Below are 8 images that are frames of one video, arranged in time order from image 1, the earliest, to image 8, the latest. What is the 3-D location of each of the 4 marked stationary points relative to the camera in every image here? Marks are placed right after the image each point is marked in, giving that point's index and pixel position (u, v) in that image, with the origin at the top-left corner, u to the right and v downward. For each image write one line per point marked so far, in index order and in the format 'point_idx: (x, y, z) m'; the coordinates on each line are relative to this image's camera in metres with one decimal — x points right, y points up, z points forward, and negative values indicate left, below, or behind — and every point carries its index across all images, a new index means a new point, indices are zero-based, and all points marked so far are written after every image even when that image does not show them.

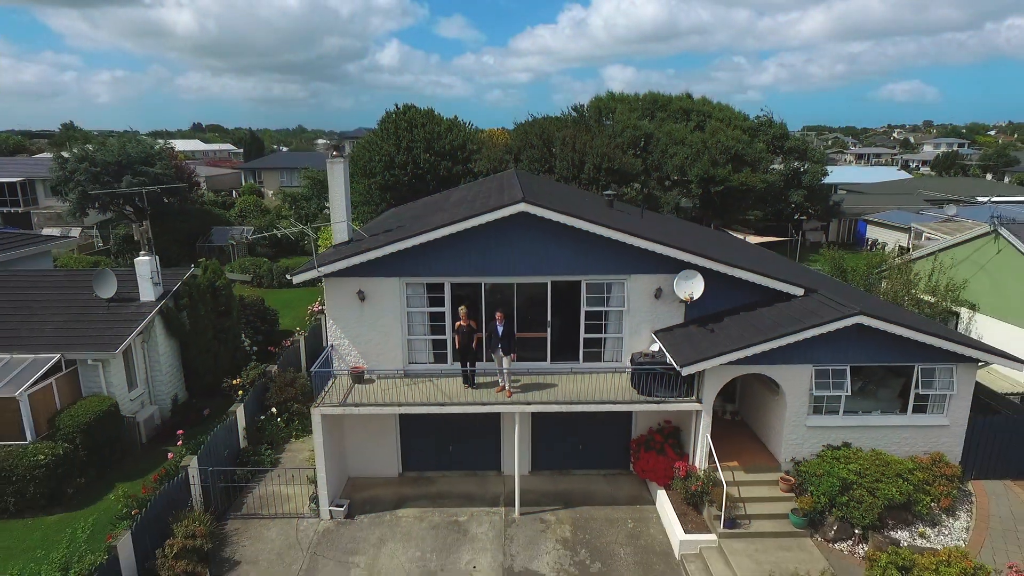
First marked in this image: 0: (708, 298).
0: (+1.5, -0.1, +4.8) m
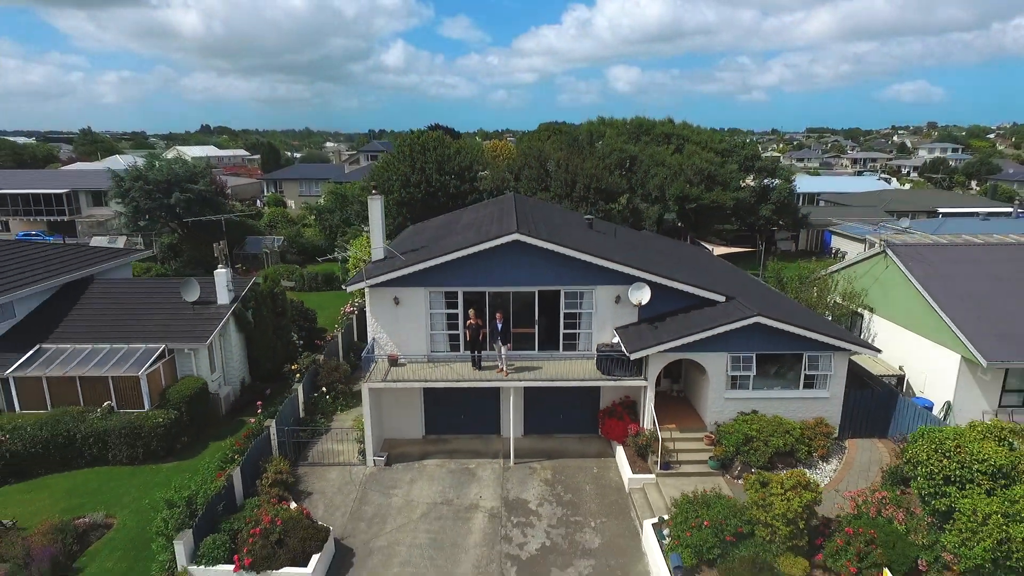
0: (+1.5, -0.1, +6.5) m
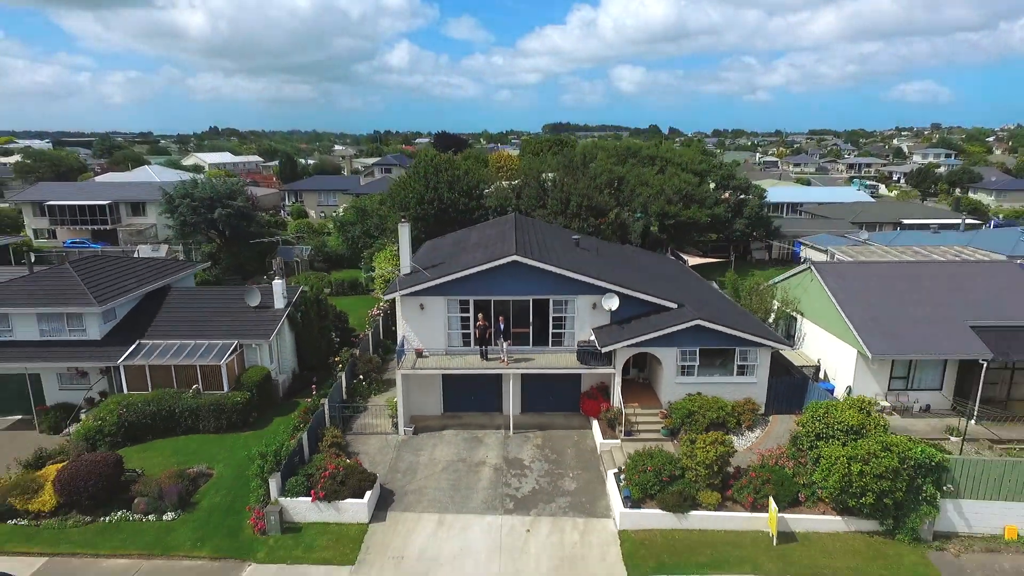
0: (+1.5, -0.3, +8.3) m
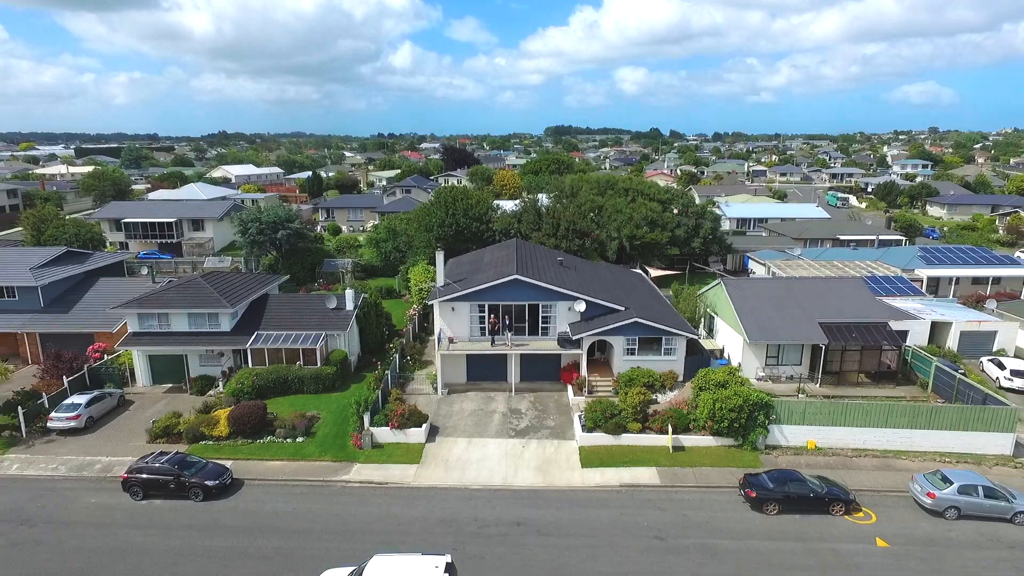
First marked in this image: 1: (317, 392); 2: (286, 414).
0: (+1.5, -0.4, +12.3) m
1: (-3.9, -2.1, +12.2) m
2: (-4.1, -2.3, +11.2) m
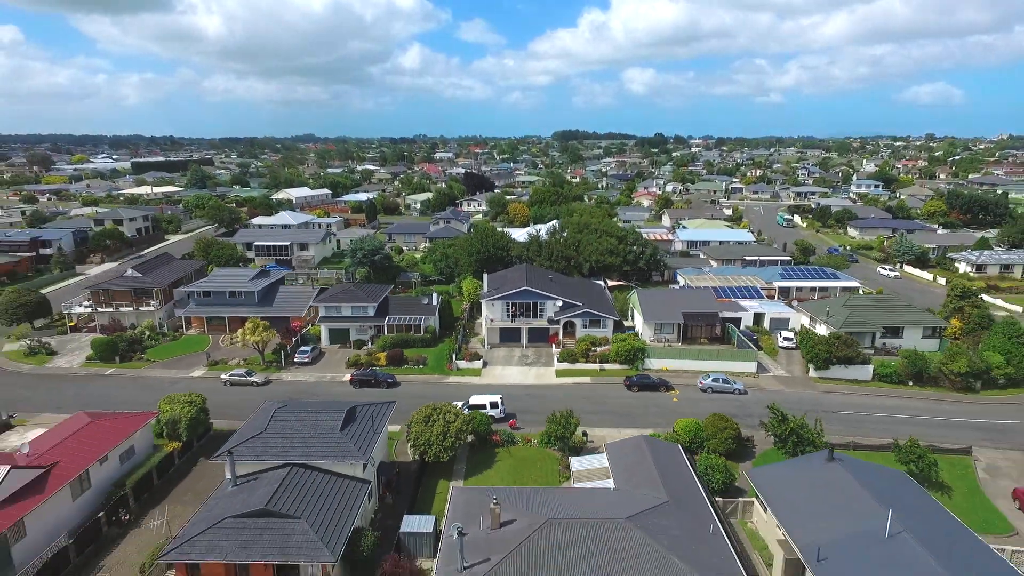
0: (+2.0, -0.6, +23.4) m
1: (-3.4, -2.2, +23.4) m
2: (-3.7, -2.5, +22.4) m
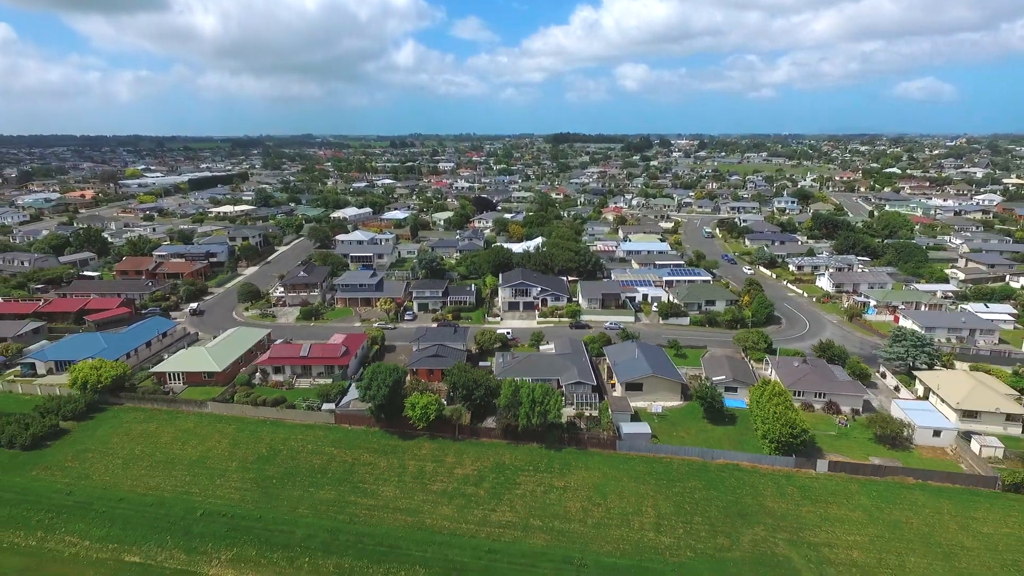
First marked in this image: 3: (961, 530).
0: (+2.2, -0.1, +44.8) m
1: (-3.2, -1.8, +44.8) m
2: (-3.5, -2.0, +43.8) m
3: (+14.5, -7.8, +20.0) m
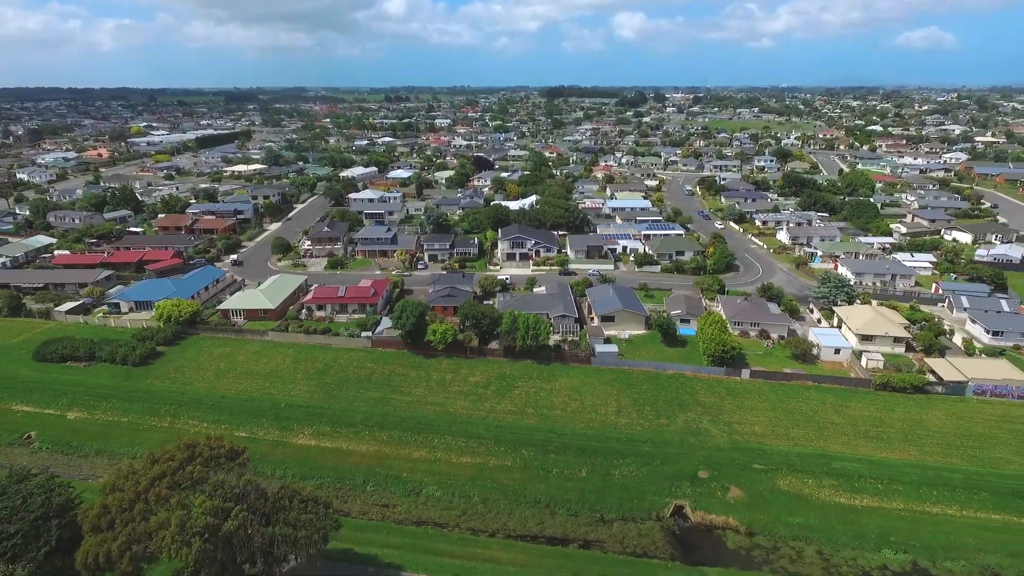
0: (+2.0, +3.8, +51.9) m
1: (-3.4, +2.2, +51.9) m
2: (-3.6, +1.9, +51.0) m
3: (+14.5, -5.6, +27.8) m
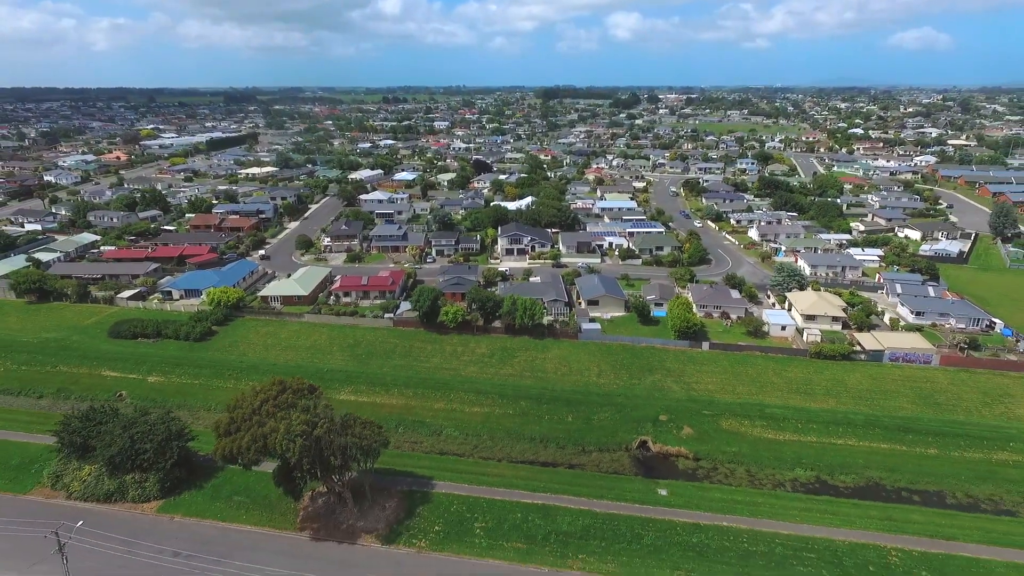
0: (+1.8, +4.6, +58.3) m
1: (-3.6, +2.9, +58.3) m
2: (-3.8, +2.6, +57.3) m
3: (+14.5, -4.8, +34.3) m
